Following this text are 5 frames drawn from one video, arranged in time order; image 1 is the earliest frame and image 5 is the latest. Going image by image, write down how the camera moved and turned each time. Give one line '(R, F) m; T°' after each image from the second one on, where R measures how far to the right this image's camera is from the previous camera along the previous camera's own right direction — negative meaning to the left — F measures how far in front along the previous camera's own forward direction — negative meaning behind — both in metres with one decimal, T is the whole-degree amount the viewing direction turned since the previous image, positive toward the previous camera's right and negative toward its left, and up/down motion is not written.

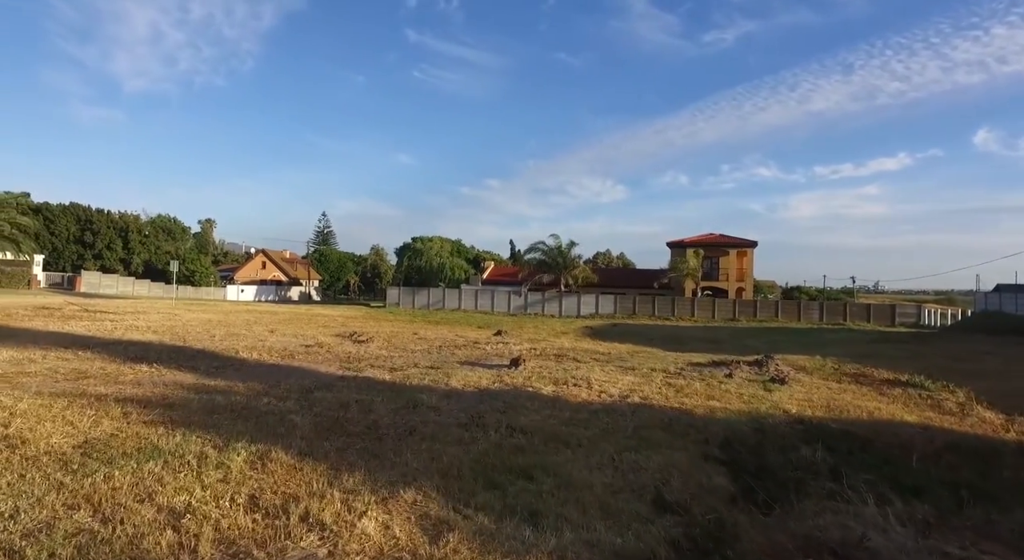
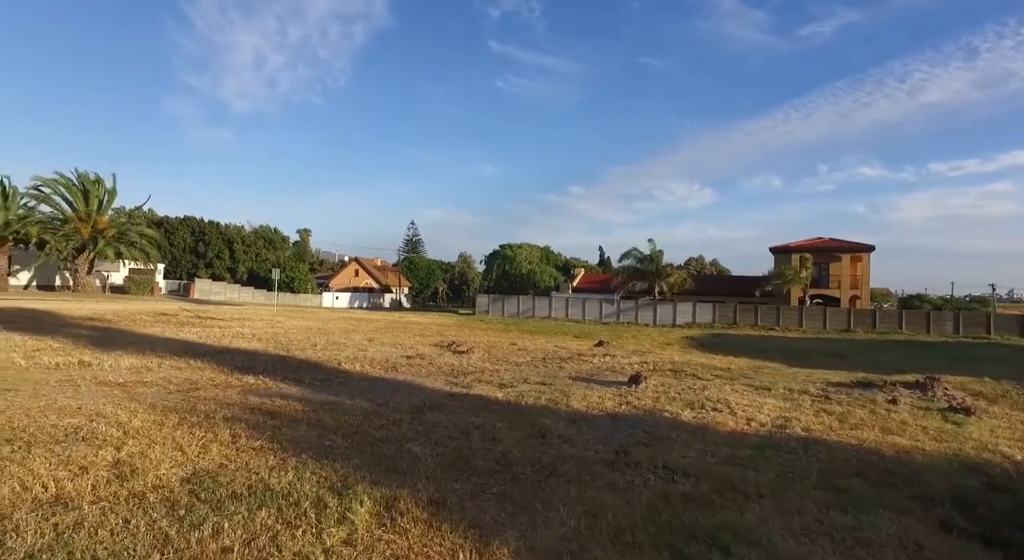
(-0.8, +1.2) m; -8°
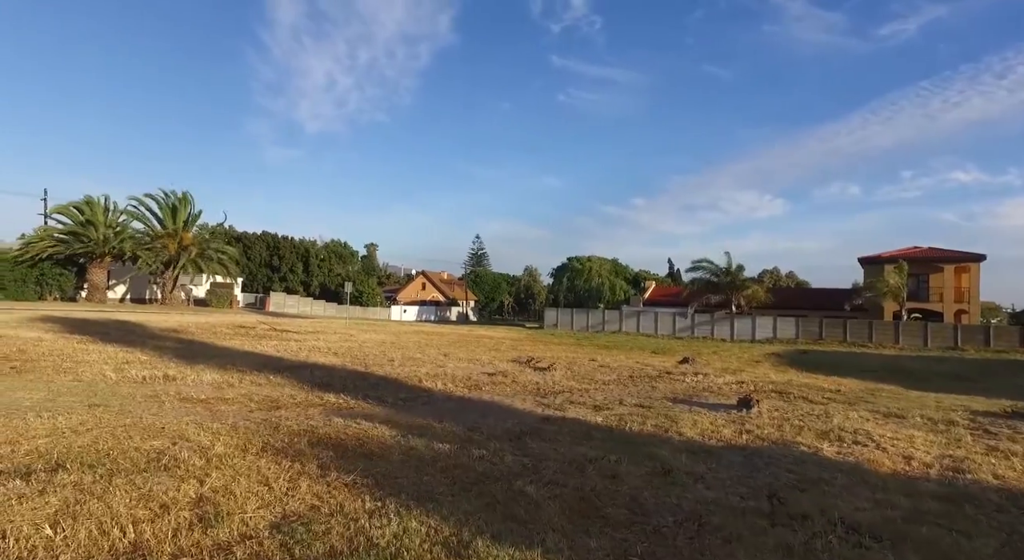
(-0.7, +1.0) m; -6°
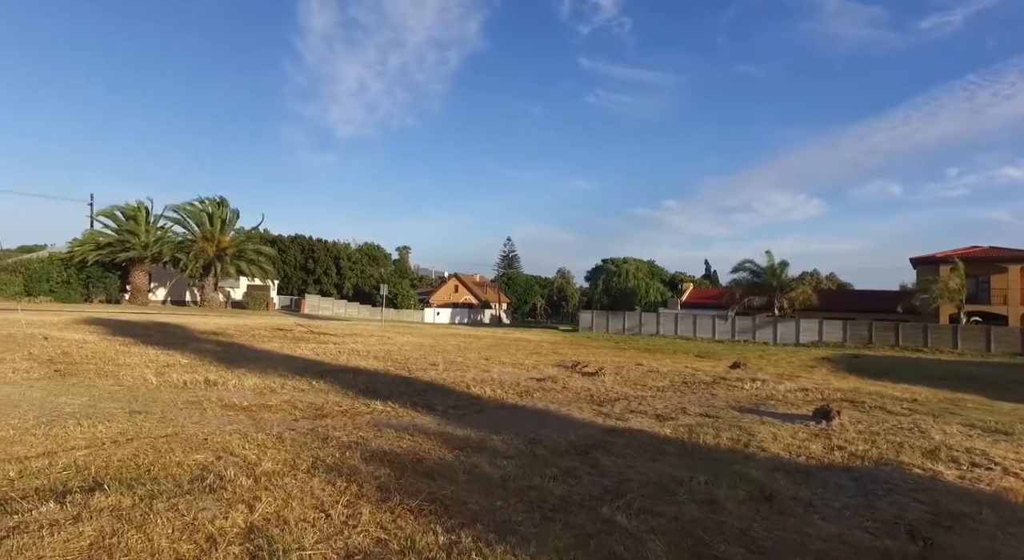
(-0.5, +0.7) m; -3°
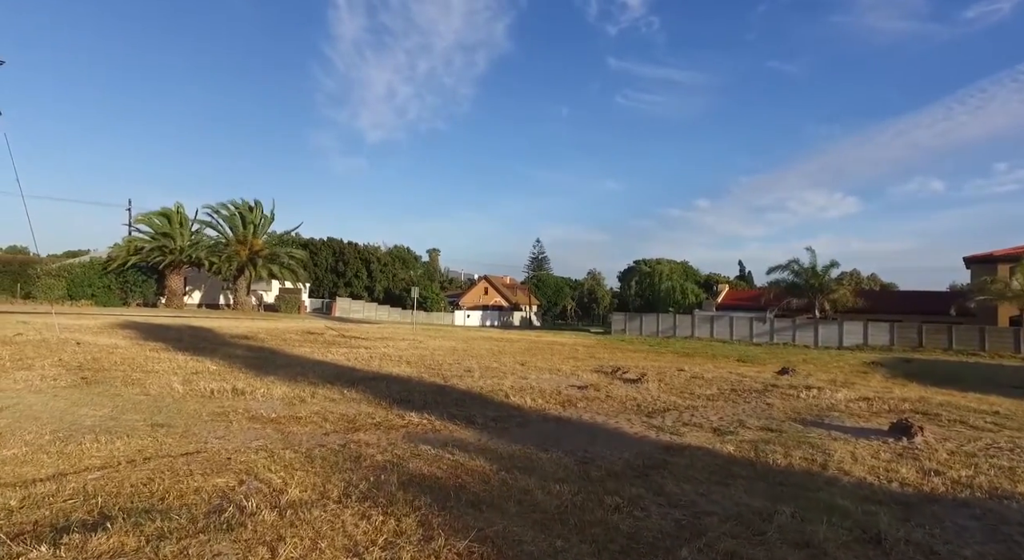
(-0.3, +0.7) m; -3°
